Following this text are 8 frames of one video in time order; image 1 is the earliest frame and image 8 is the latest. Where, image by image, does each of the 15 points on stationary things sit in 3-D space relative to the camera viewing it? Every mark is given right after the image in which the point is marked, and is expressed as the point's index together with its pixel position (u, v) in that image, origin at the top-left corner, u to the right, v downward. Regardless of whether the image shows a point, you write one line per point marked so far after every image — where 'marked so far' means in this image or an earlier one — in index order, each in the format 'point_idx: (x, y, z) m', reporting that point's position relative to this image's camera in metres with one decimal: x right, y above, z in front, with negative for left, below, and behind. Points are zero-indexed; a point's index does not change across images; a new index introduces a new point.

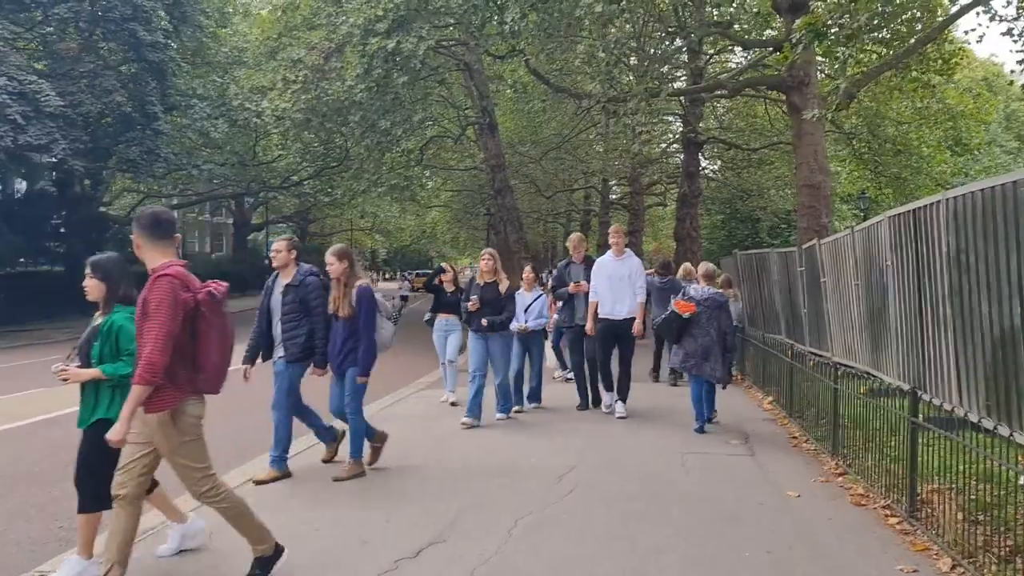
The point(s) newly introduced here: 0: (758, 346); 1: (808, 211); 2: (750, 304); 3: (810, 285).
0: (+3.3, -0.7, +11.5) m
1: (+6.6, +1.7, +19.2) m
2: (+5.2, -0.4, +18.9) m
3: (+4.8, 0.0, +14.0) m
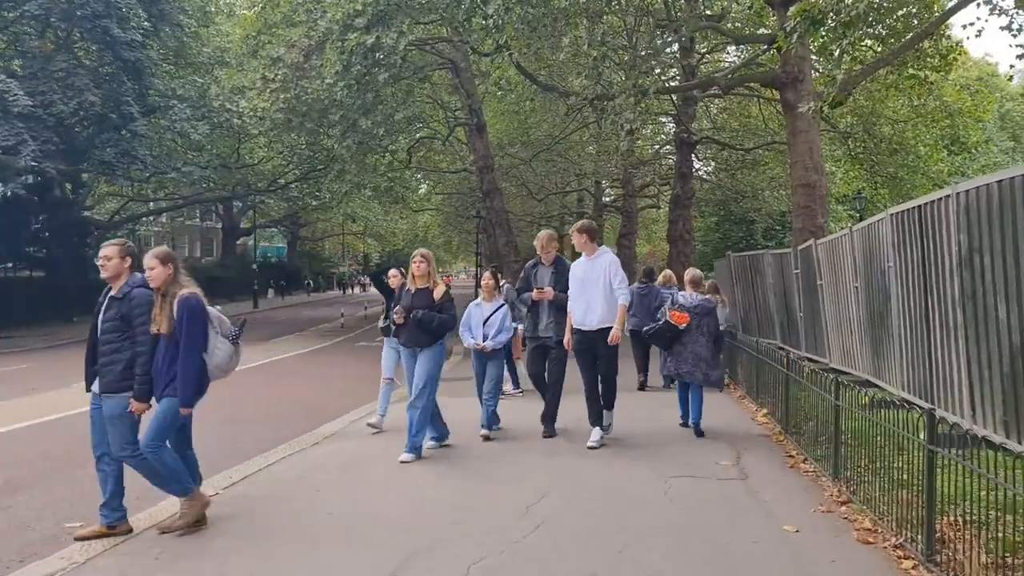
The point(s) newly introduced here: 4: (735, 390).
0: (+3.0, -0.8, +10.9) m
1: (+6.2, +1.6, +18.6) m
2: (+4.9, -0.4, +18.2) m
3: (+4.6, -0.1, +13.4) m
4: (+3.1, -1.4, +12.5) m
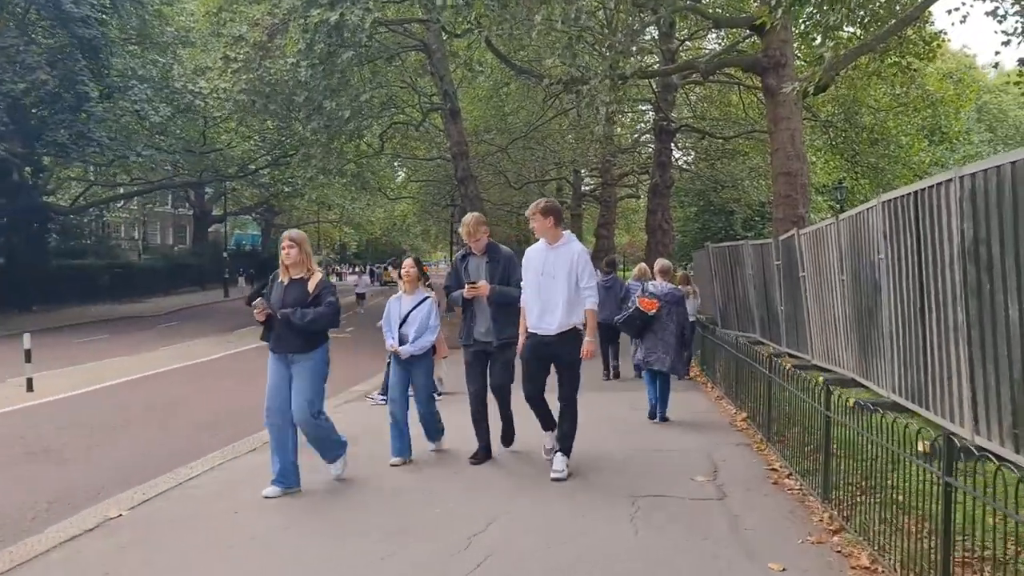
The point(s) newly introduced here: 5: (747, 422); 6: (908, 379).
0: (+2.6, -0.7, +10.2) m
1: (+5.6, +1.8, +18.0) m
2: (+4.3, -0.3, +17.6) m
3: (+4.1, +0.1, +12.8) m
4: (+2.7, -1.3, +11.8) m
5: (+2.5, -1.4, +9.3) m
6: (+3.3, -0.8, +7.2) m
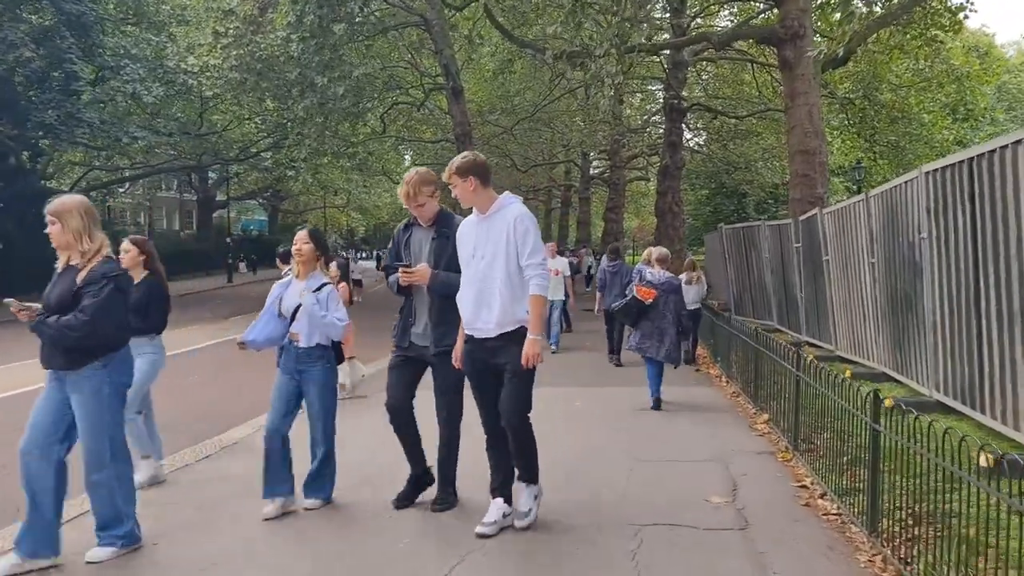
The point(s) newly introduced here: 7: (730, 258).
0: (+2.5, -0.5, +9.3) m
1: (+5.7, +2.1, +17.0) m
2: (+4.3, 0.0, +16.7) m
3: (+4.1, +0.3, +11.8) m
4: (+2.6, -1.1, +10.9) m
5: (+2.5, -1.3, +8.4) m
6: (+3.2, -0.6, +6.3) m
7: (+4.2, +0.6, +16.9) m
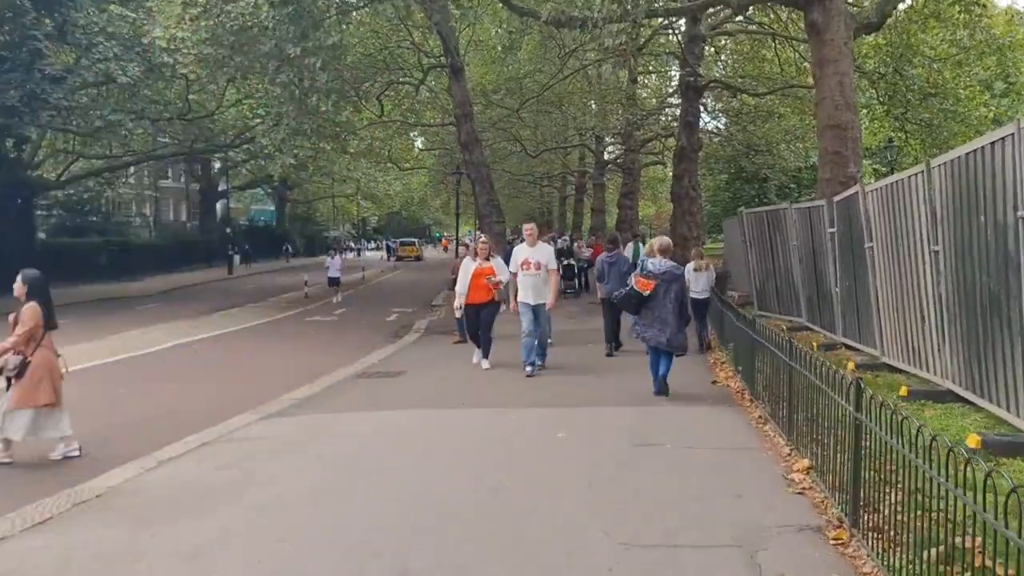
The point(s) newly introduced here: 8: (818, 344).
0: (+2.3, -0.5, +7.5) m
1: (+5.6, +2.3, +15.1) m
2: (+4.2, +0.2, +14.8) m
3: (+3.9, +0.4, +10.0) m
4: (+2.4, -1.1, +9.2) m
5: (+2.2, -1.2, +6.6) m
6: (+2.9, -0.6, +4.5) m
7: (+4.1, +0.7, +15.0) m
8: (+3.7, -0.7, +10.5) m
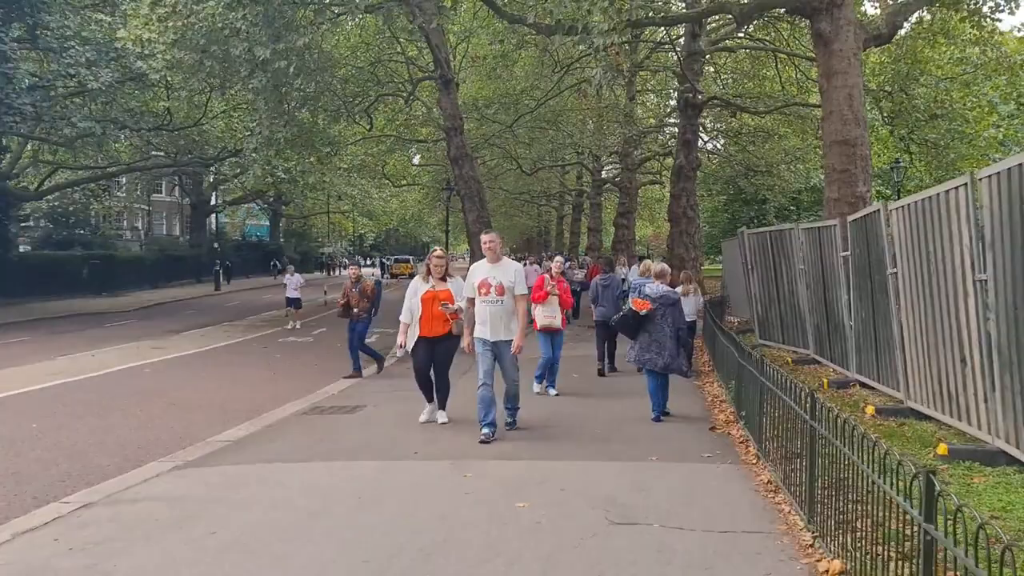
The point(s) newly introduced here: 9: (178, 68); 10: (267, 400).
0: (+2.0, -0.7, +6.3) m
1: (+5.3, +1.8, +14.0) m
2: (+3.9, -0.2, +13.7) m
3: (+3.6, 0.0, +8.8) m
4: (+2.2, -1.3, +8.0) m
5: (+1.9, -1.5, +5.4) m
6: (+2.6, -0.8, +3.3) m
7: (+3.9, +0.3, +13.9) m
8: (+3.4, -1.0, +9.3) m
9: (-7.6, +5.0, +19.4) m
10: (-3.5, -1.6, +12.4) m
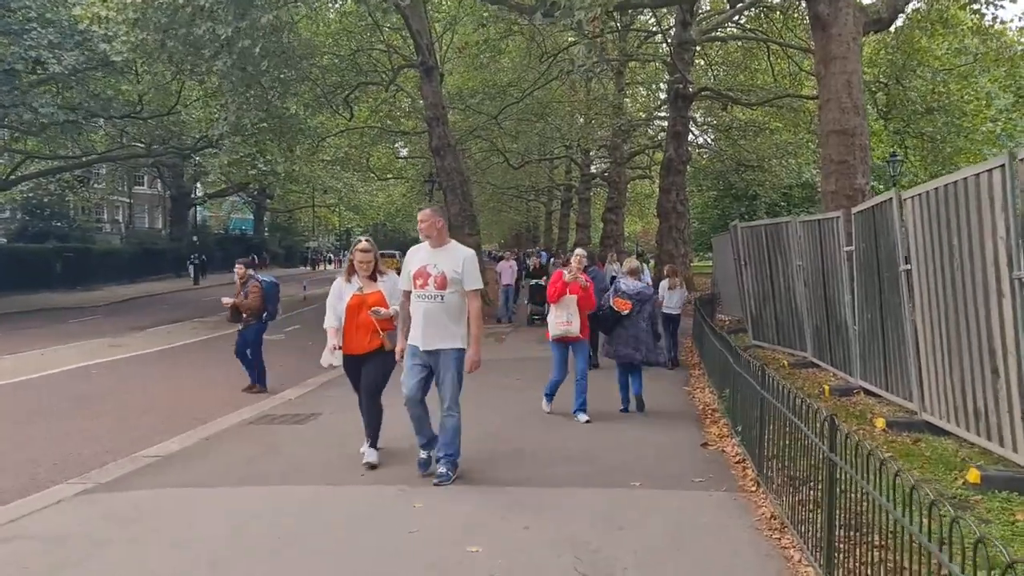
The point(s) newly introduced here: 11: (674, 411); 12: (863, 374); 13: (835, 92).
0: (+1.8, -0.7, +5.5) m
1: (+5.0, +1.8, +13.2) m
2: (+3.6, -0.2, +12.9) m
3: (+3.3, +0.1, +8.0) m
4: (+1.9, -1.3, +7.2) m
5: (+1.7, -1.4, +4.6) m
6: (+2.4, -0.8, +2.5) m
7: (+3.5, +0.3, +13.1) m
8: (+3.1, -1.0, +8.5) m
9: (-8.0, +5.1, +18.4) m
10: (-3.8, -1.5, +11.5) m
11: (+1.7, -1.3, +8.9) m
12: (+3.4, -0.8, +8.5) m
13: (+5.0, +3.0, +13.2) m
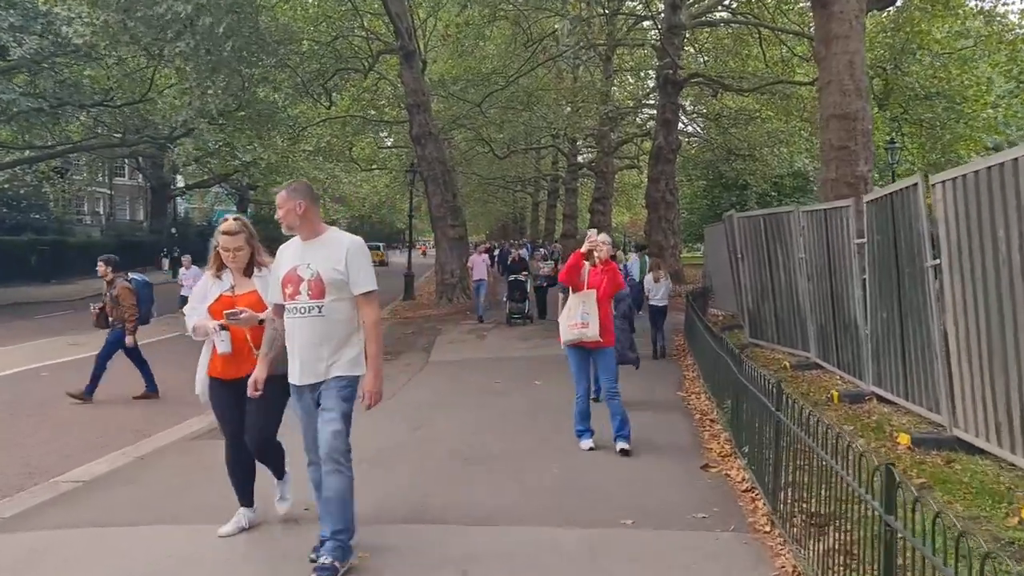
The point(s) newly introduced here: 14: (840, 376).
0: (+1.6, -0.7, +4.7) m
1: (+4.7, +1.9, +12.4) m
2: (+3.4, -0.1, +12.1) m
3: (+3.1, +0.1, +7.2) m
4: (+1.7, -1.3, +6.3) m
5: (+1.5, -1.5, +3.8) m
6: (+2.3, -0.8, +1.7) m
7: (+3.3, +0.4, +12.3) m
8: (+2.9, -1.0, +7.7) m
9: (-8.3, +5.2, +17.4) m
10: (-4.1, -1.5, +10.6) m
11: (+1.5, -1.2, +8.0) m
12: (+3.2, -0.8, +7.7) m
13: (+4.7, +3.1, +12.4) m
14: (+3.3, -0.8, +8.8) m
